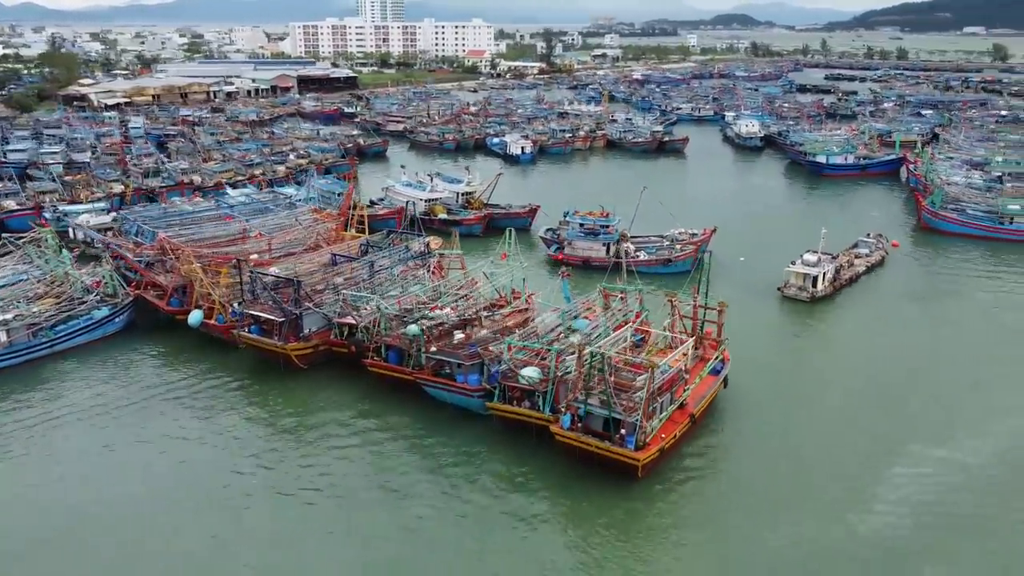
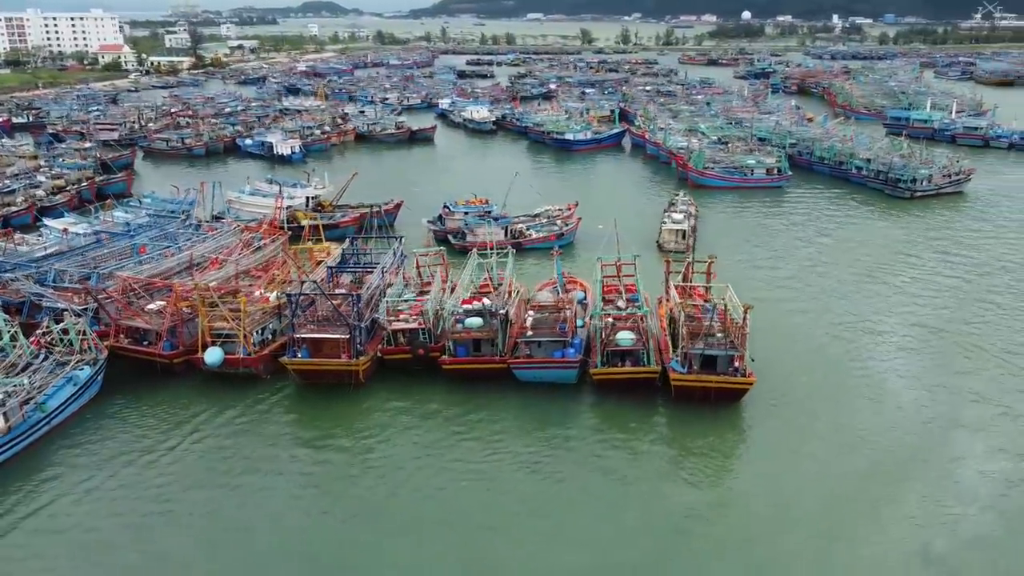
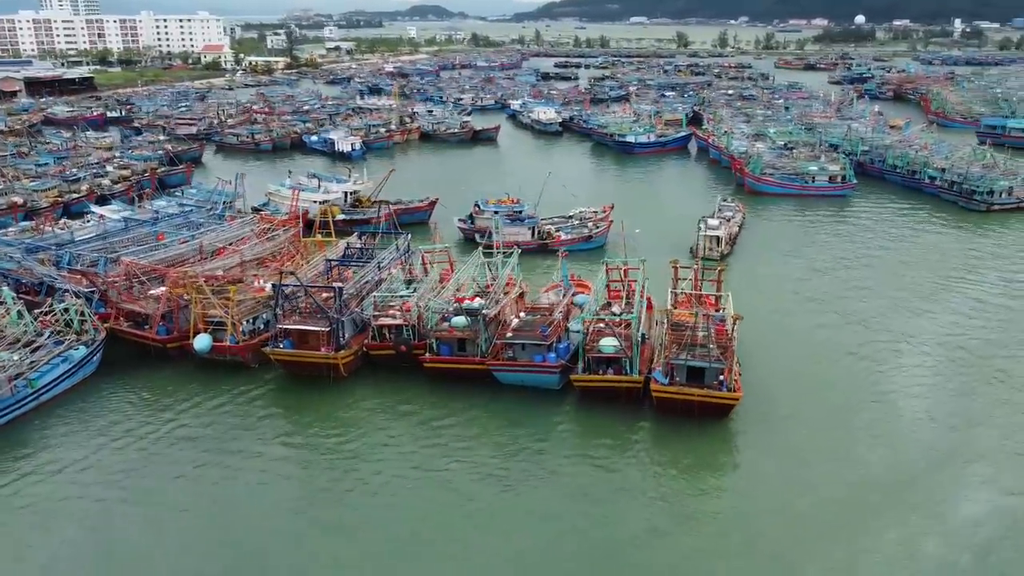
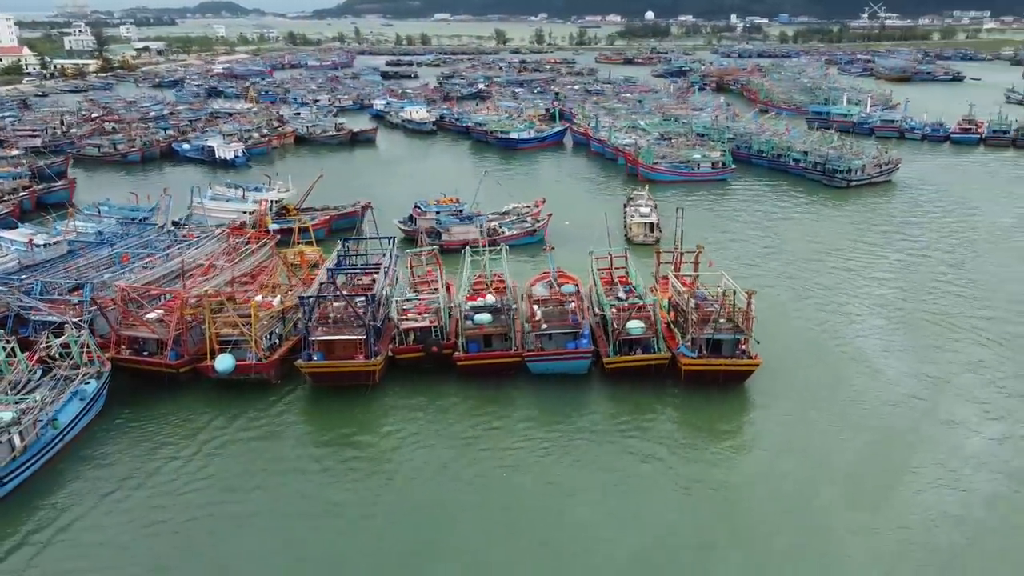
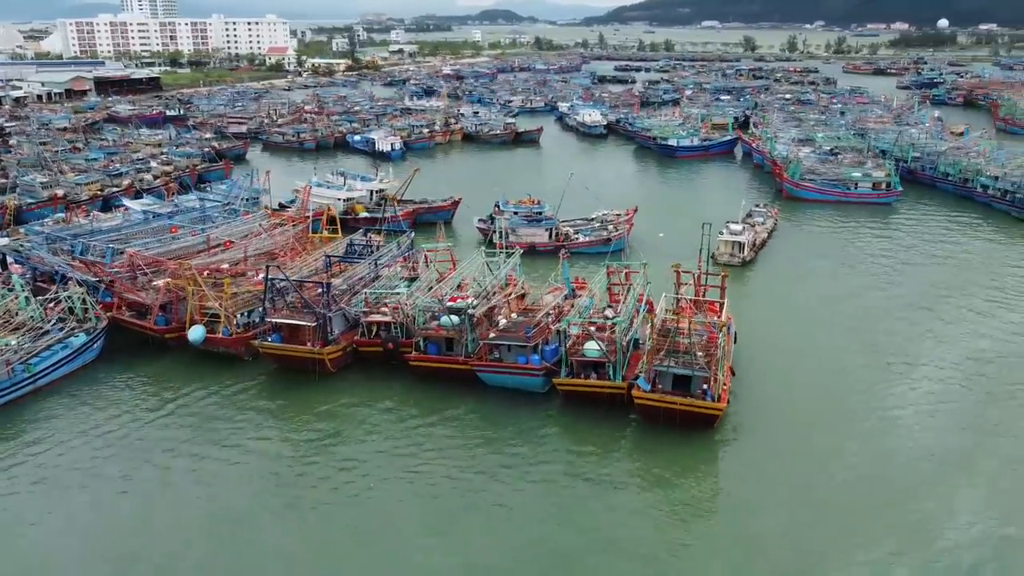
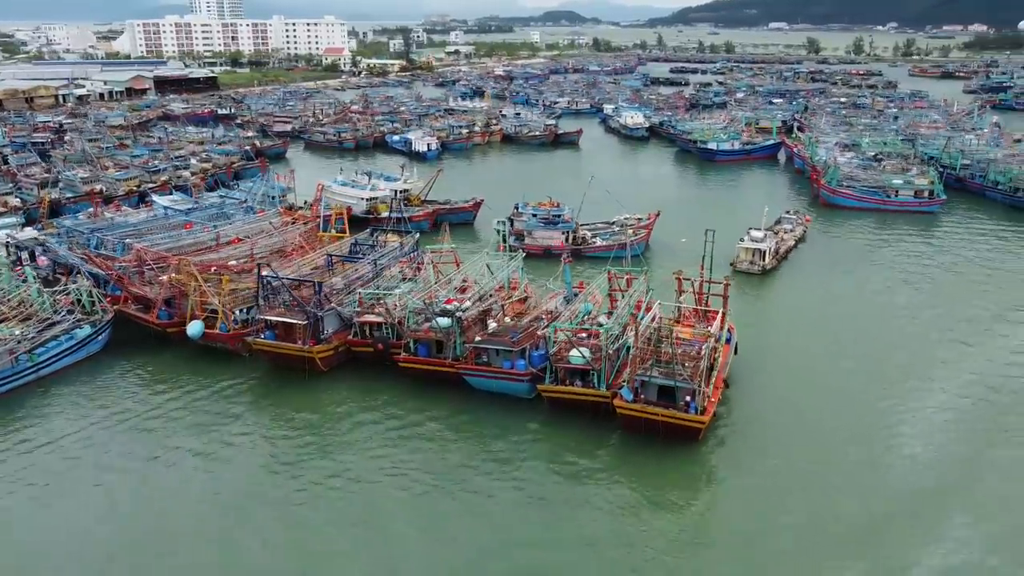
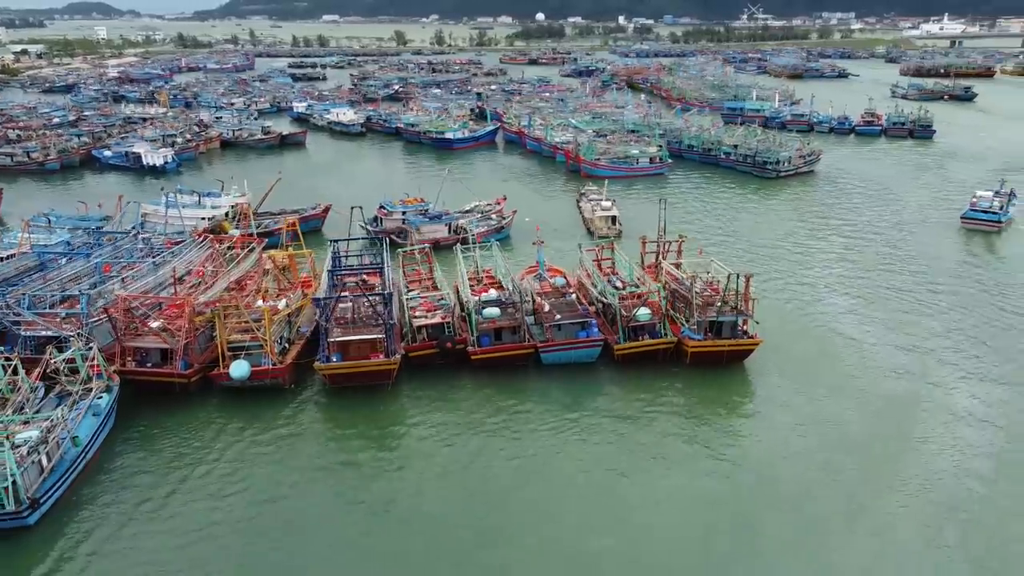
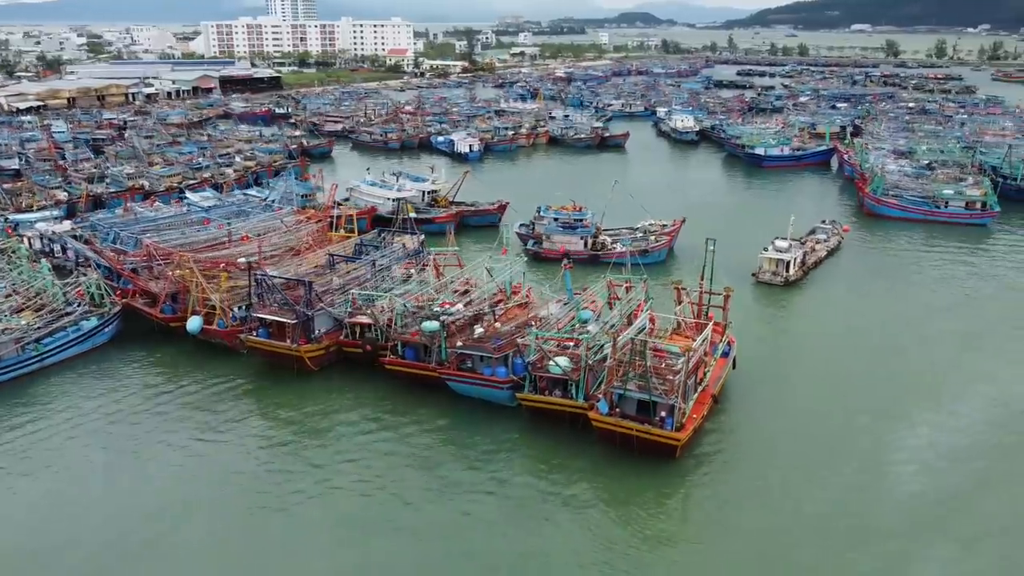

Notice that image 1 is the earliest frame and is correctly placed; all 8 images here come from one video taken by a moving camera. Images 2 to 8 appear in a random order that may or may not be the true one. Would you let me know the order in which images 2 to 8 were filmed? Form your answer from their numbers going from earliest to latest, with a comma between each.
8, 6, 5, 3, 2, 4, 7
